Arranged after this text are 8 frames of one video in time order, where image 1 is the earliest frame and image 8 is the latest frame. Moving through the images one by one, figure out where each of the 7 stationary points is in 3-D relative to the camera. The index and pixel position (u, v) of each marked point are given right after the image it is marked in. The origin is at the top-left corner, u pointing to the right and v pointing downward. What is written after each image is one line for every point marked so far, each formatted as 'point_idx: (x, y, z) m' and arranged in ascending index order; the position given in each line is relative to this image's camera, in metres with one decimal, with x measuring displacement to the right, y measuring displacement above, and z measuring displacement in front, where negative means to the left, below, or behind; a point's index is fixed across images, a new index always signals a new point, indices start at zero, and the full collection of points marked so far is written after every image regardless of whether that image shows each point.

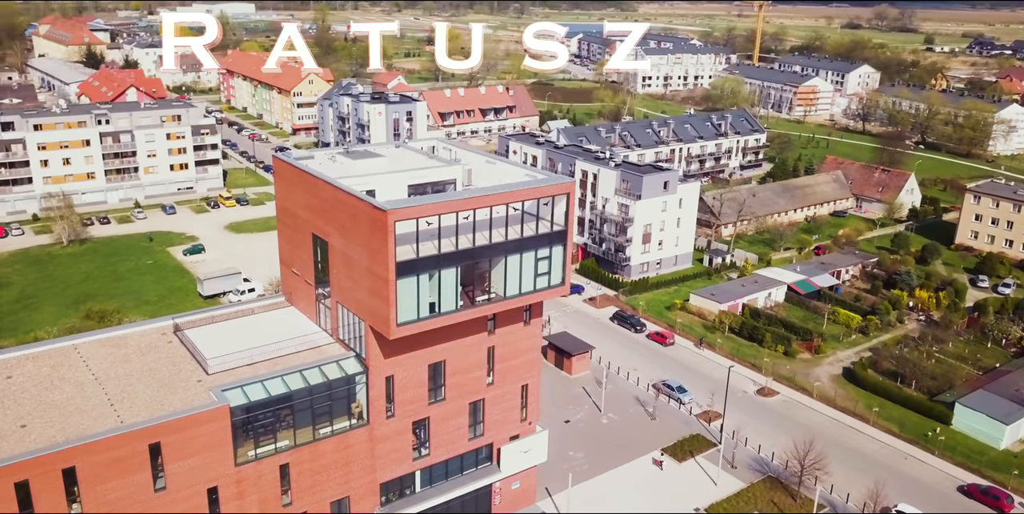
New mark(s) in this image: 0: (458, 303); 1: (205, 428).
0: (-1.3, -1.1, +18.6) m
1: (-6.3, -3.5, +16.6) m
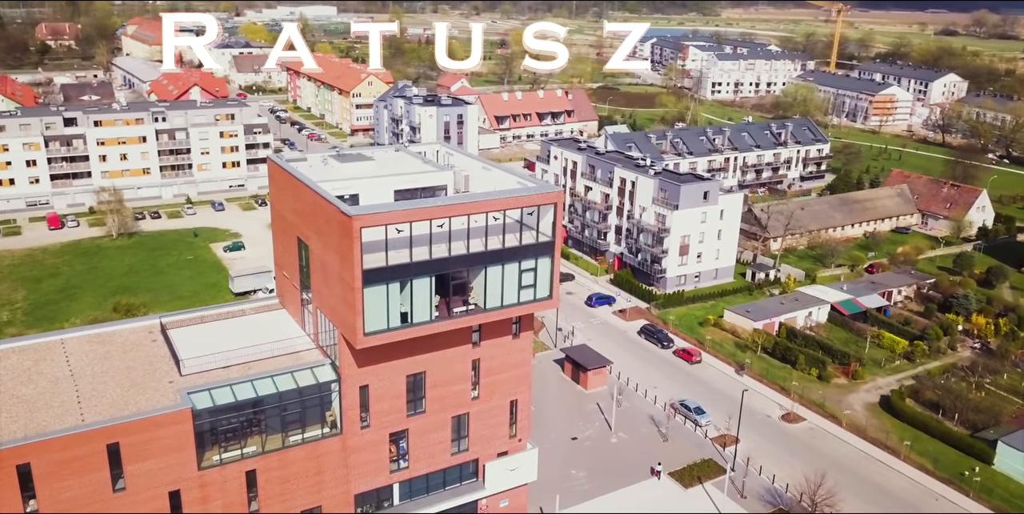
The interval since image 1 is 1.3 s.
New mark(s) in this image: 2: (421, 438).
0: (-1.8, -1.3, +18.0) m
1: (-7.1, -3.5, +16.5) m
2: (-2.2, -4.4, +19.9) m
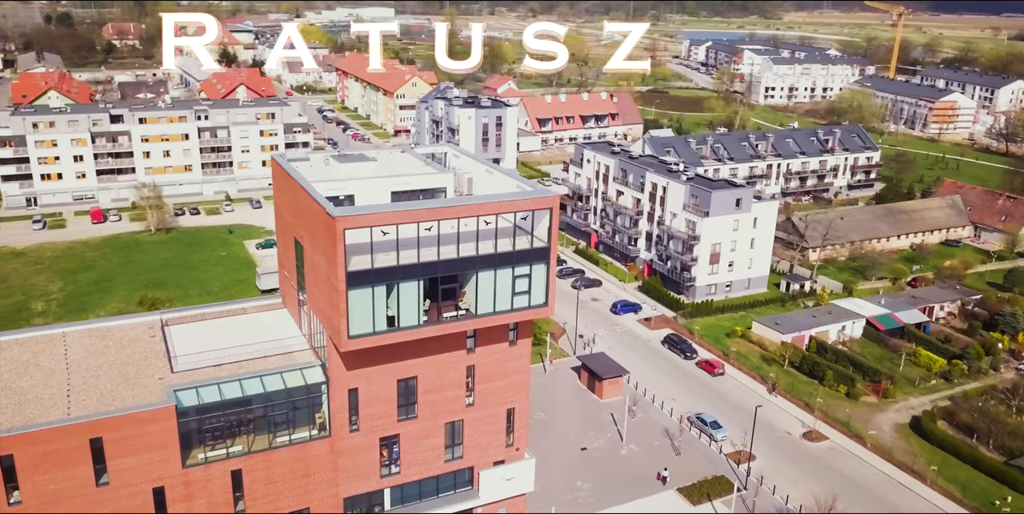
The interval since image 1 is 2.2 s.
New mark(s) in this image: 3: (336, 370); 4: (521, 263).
0: (-2.0, -1.3, +17.7) m
1: (-7.4, -3.5, +16.5) m
2: (-2.4, -4.5, +19.6) m
3: (-3.9, -2.5, +18.2) m
4: (+0.2, -0.2, +18.4) m
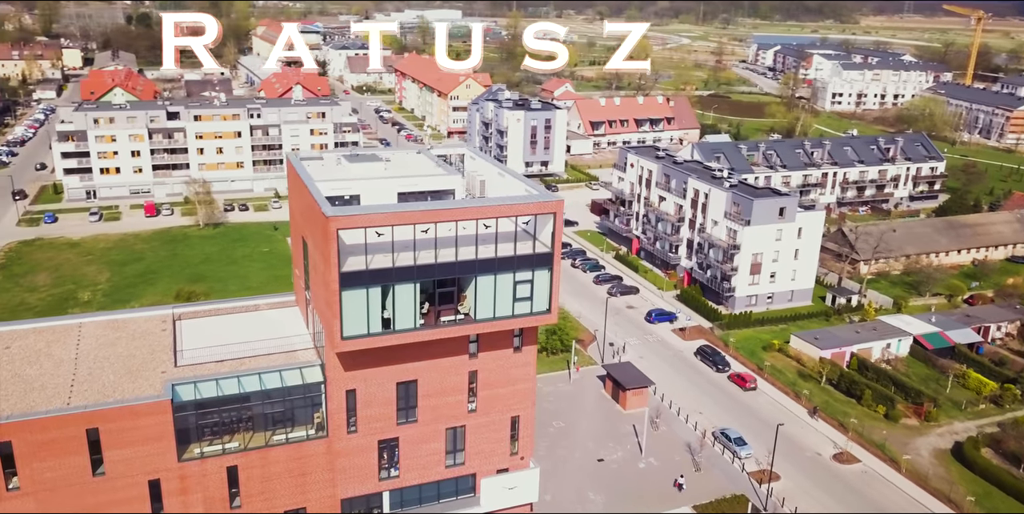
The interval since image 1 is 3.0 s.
0: (-2.0, -1.4, +17.5) m
1: (-7.6, -3.4, +16.7) m
2: (-2.4, -4.6, +19.4) m
3: (-4.0, -2.5, +18.1) m
4: (+0.2, -0.3, +18.0) m
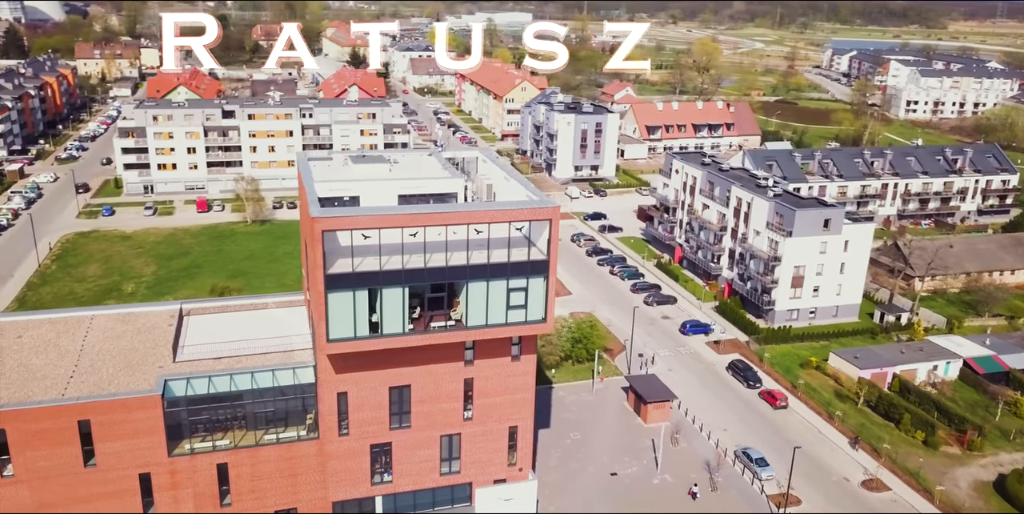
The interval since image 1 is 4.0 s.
0: (-2.2, -1.5, +17.2) m
1: (-7.9, -3.3, +16.9) m
2: (-2.5, -4.6, +19.2) m
3: (-4.1, -2.5, +18.0) m
4: (+0.1, -0.4, +17.5) m
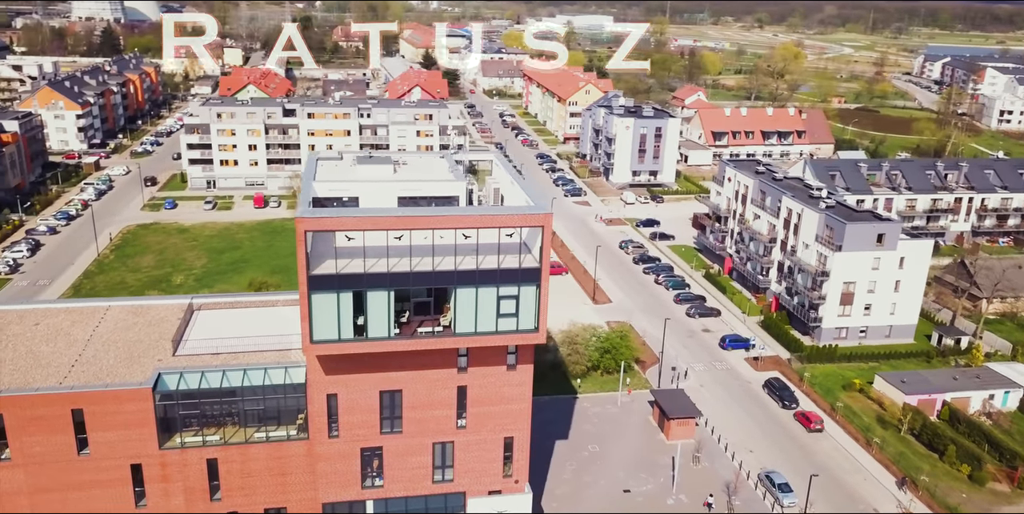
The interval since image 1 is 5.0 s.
0: (-2.5, -1.5, +17.0) m
1: (-8.2, -3.2, +17.2) m
2: (-2.7, -4.7, +18.9) m
3: (-4.3, -2.6, +17.9) m
4: (-0.1, -0.6, +17.1) m
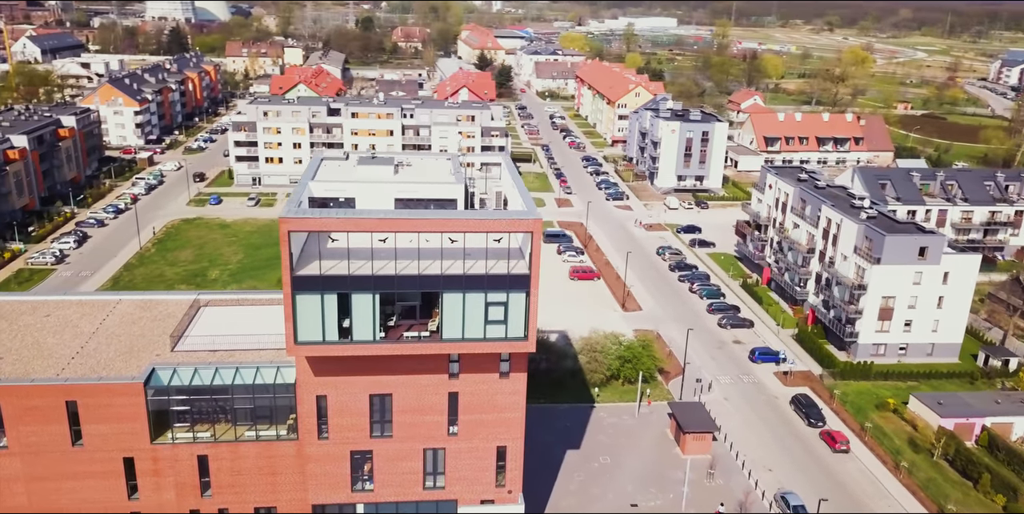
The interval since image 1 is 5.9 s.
0: (-2.7, -1.6, +16.7) m
1: (-8.5, -3.1, +17.4) m
2: (-2.9, -4.7, +18.7) m
3: (-4.5, -2.6, +17.8) m
4: (-0.3, -0.7, +16.7) m
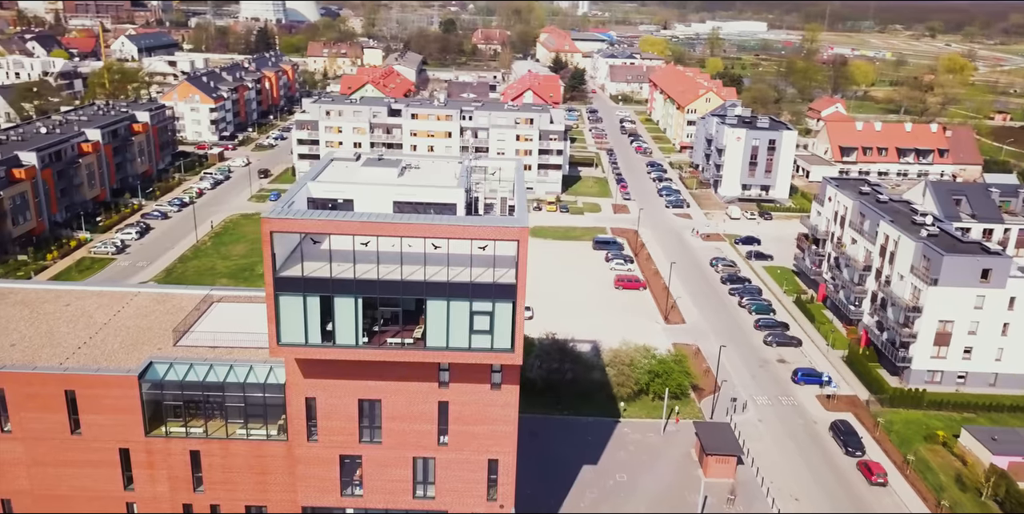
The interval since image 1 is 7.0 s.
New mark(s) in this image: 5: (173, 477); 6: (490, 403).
0: (-3.0, -1.7, +16.5) m
1: (-8.7, -2.9, +17.7) m
2: (-3.1, -4.8, +18.4) m
3: (-4.8, -2.6, +17.7) m
4: (-0.6, -0.8, +16.1) m
5: (-7.7, -5.0, +18.4) m
6: (-0.5, -3.2, +17.9) m
